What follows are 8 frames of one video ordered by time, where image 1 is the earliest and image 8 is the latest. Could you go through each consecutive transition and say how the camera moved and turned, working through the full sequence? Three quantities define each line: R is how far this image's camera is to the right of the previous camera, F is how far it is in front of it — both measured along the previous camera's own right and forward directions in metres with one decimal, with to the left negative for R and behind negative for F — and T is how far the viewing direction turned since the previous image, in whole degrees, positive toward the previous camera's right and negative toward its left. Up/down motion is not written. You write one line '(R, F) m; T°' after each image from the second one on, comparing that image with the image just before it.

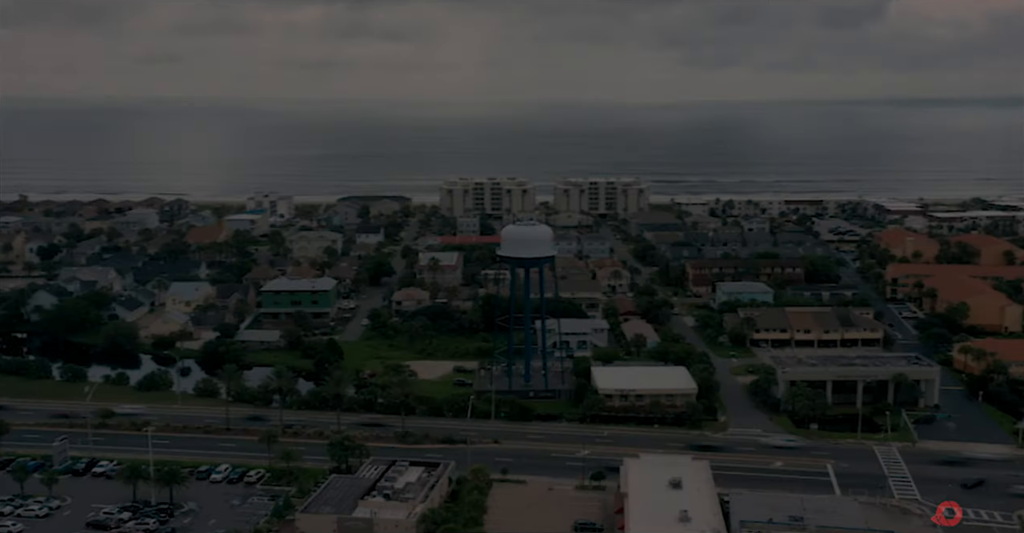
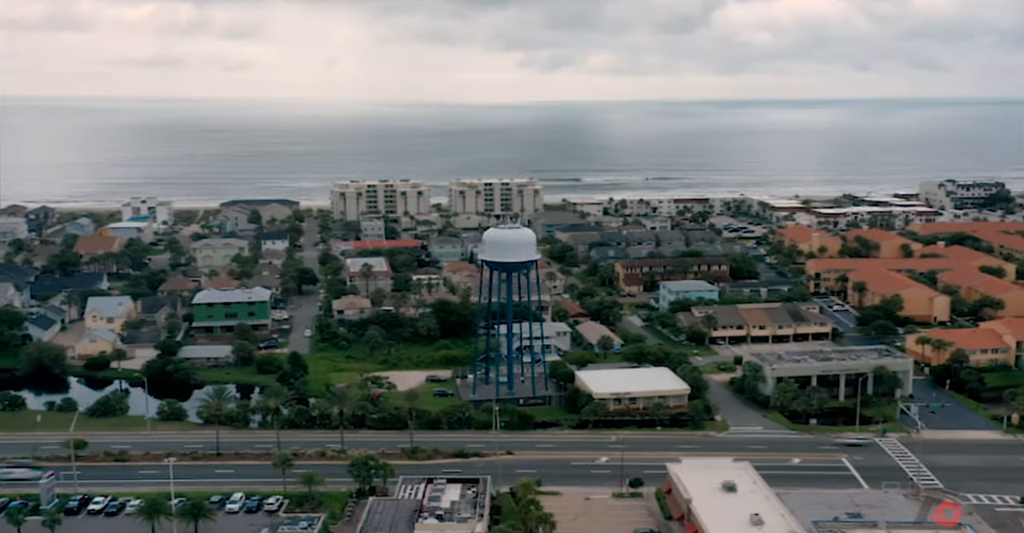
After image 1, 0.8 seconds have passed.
(-4.9, +1.3) m; +9°
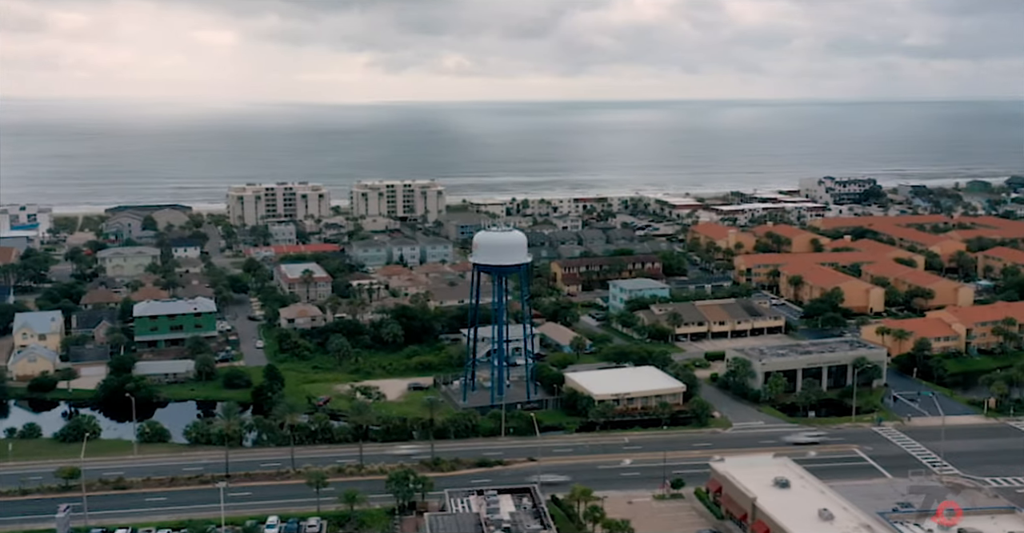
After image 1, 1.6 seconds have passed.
(-4.8, +0.9) m; +8°
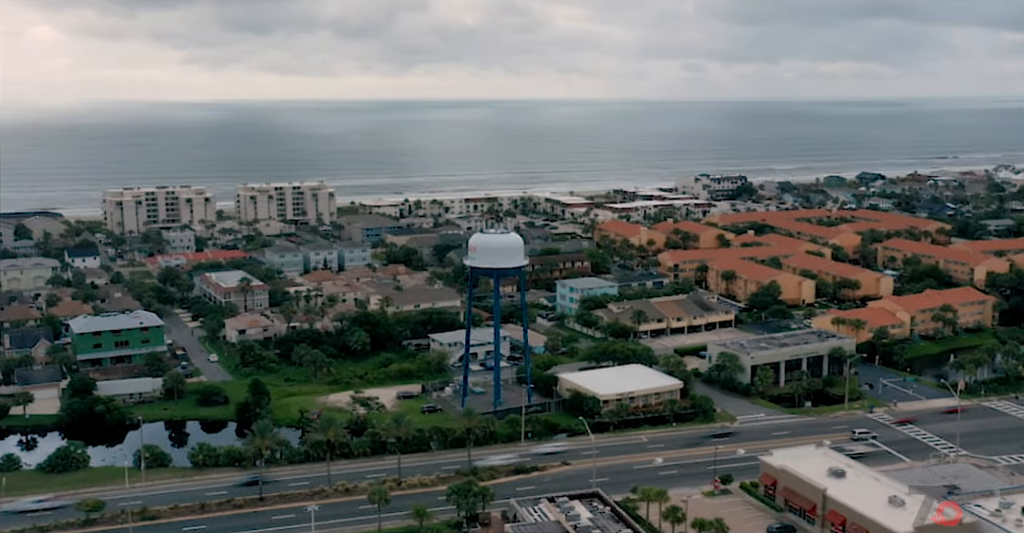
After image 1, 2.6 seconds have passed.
(-5.6, +0.9) m; +9°
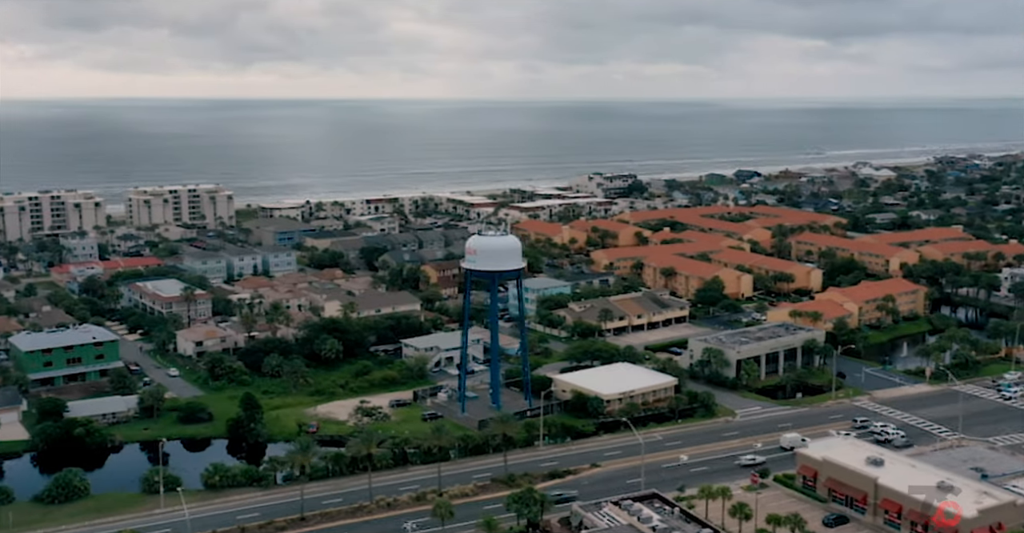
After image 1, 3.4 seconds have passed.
(-5.0, +0.7) m; +8°
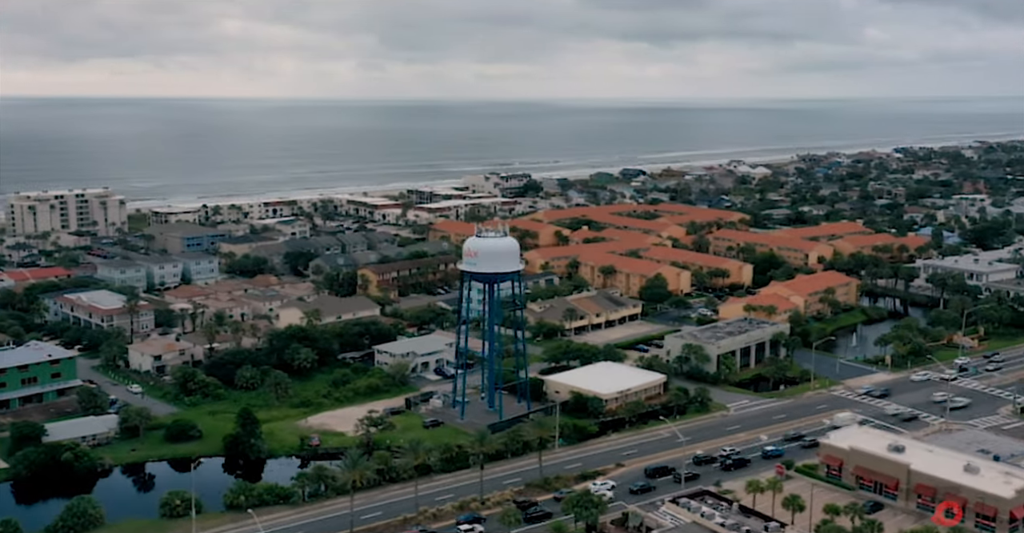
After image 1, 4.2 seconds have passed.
(-4.8, +0.5) m; +8°
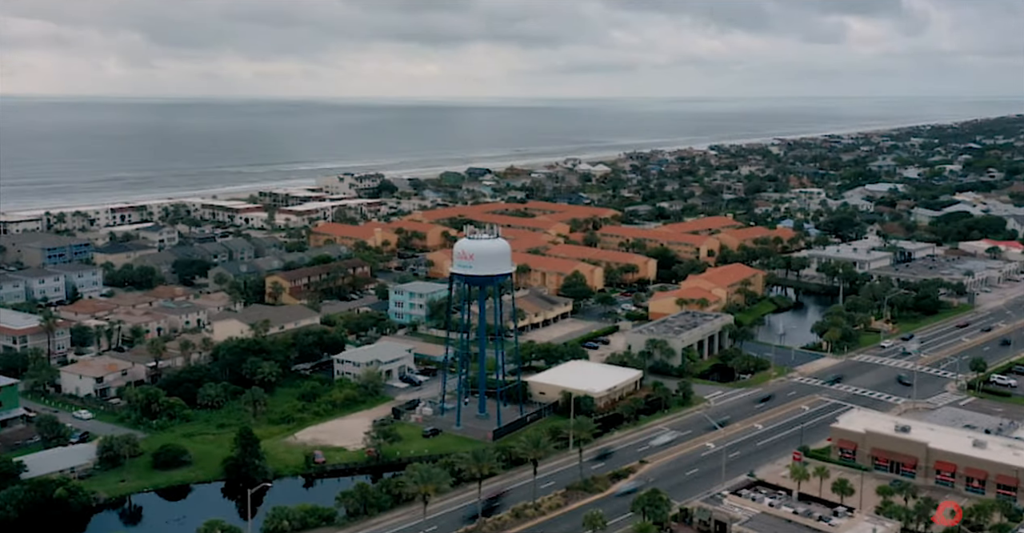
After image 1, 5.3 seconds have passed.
(-6.3, +0.9) m; +11°
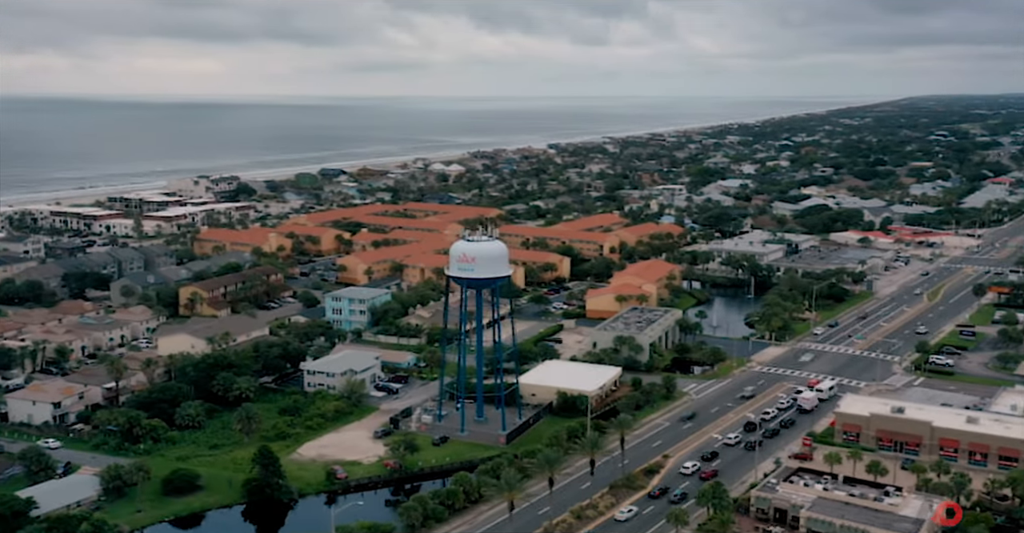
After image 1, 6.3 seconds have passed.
(-6.1, +0.7) m; +10°
